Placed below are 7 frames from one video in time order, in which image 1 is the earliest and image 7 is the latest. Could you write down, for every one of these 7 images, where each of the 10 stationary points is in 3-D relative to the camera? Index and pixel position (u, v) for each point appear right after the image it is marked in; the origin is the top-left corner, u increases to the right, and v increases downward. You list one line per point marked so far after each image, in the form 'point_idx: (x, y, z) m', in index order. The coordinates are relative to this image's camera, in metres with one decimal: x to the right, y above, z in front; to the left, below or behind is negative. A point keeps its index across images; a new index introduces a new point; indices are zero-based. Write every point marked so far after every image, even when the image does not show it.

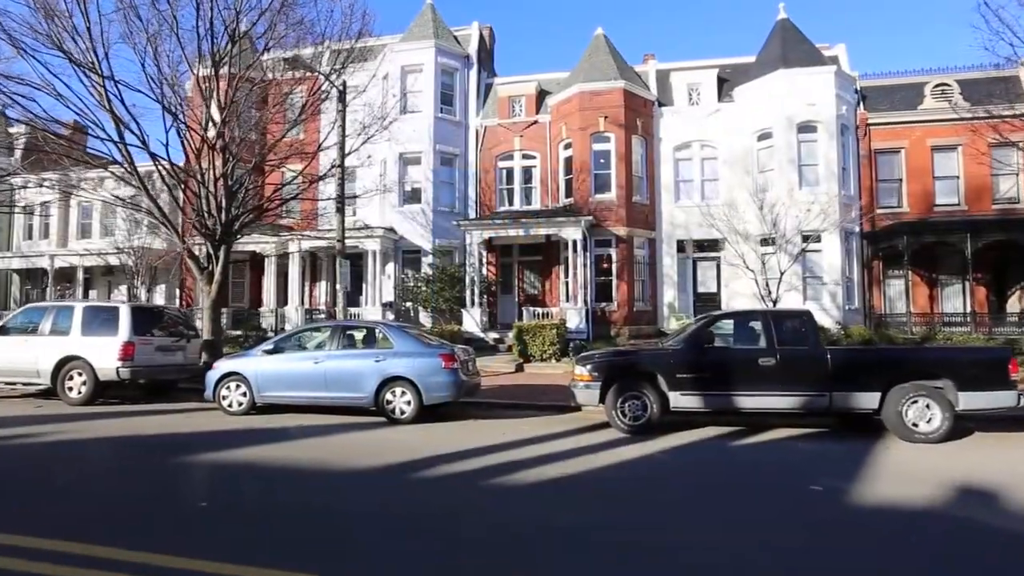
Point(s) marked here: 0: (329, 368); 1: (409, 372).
0: (-3.0, -1.3, +8.3) m
1: (-1.7, -1.4, +8.1) m
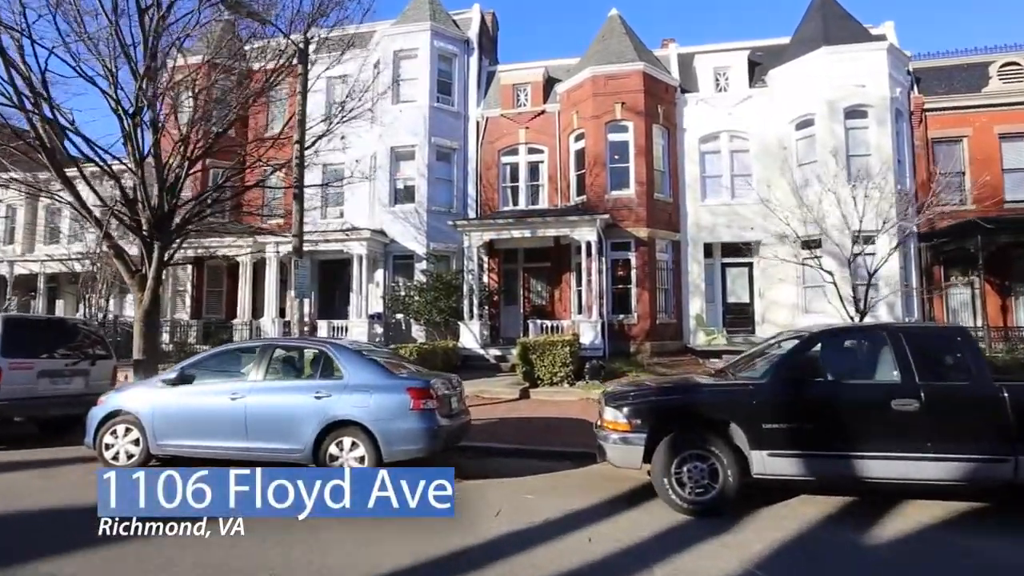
0: (-3.0, -1.4, +5.8) m
1: (-1.7, -1.5, +5.6) m
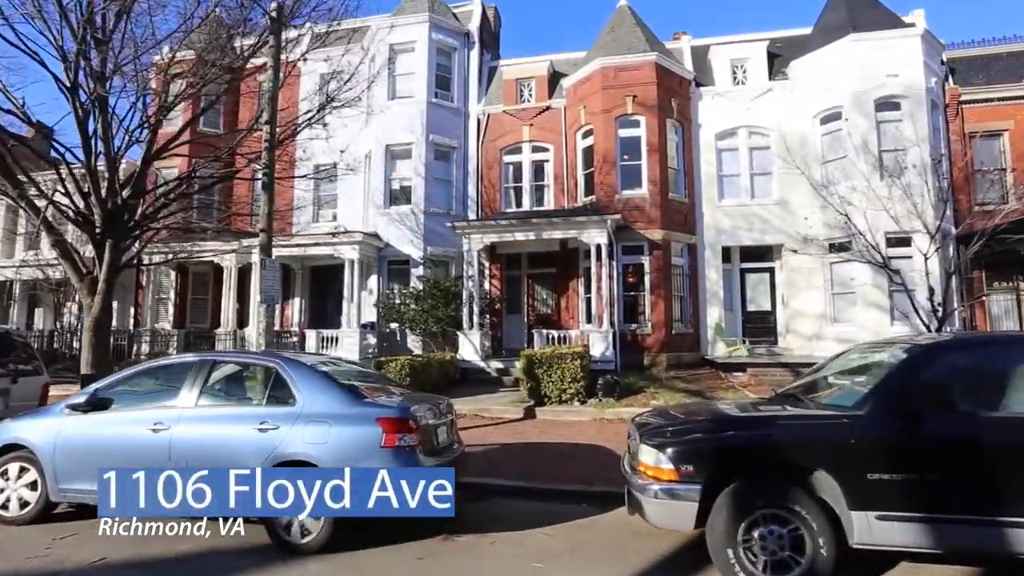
0: (-3.0, -1.4, +4.5) m
1: (-1.6, -1.4, +4.3) m
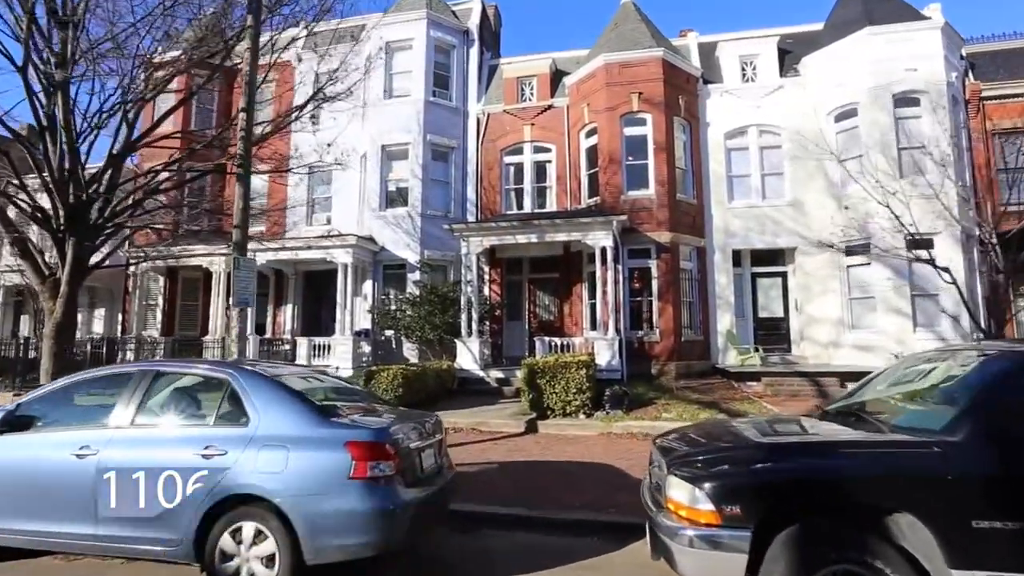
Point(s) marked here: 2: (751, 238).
0: (-3.0, -1.3, +3.7) m
1: (-1.7, -1.4, +3.5) m
2: (+7.7, +1.6, +16.0) m
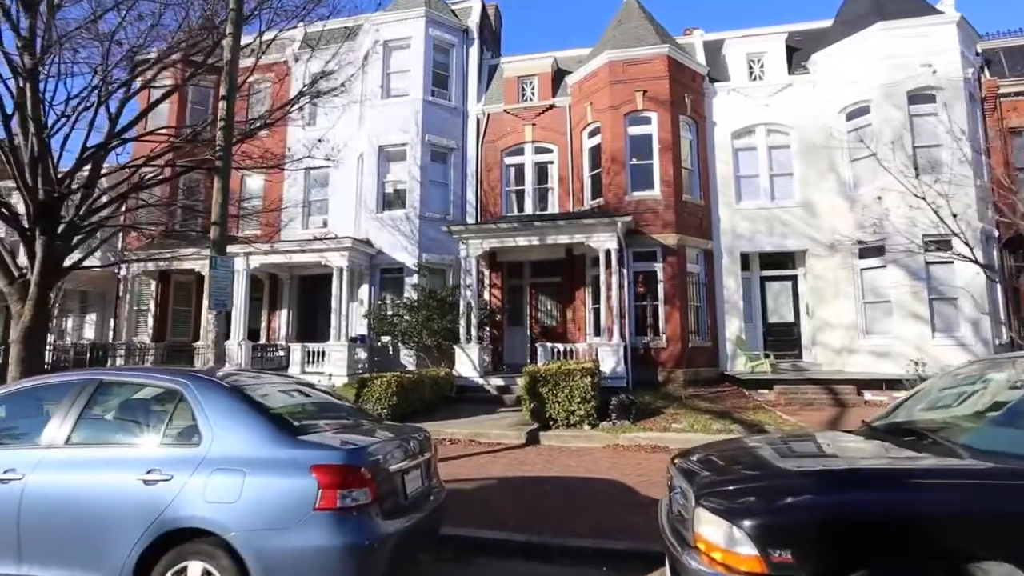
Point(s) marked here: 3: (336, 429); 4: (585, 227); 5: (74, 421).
0: (-3.0, -1.3, +3.2) m
1: (-1.7, -1.4, +2.9) m
2: (+7.7, +1.5, +15.5) m
3: (-1.3, -1.0, +3.7) m
4: (+2.1, +1.7, +14.1) m
5: (-3.0, -0.9, +3.4) m
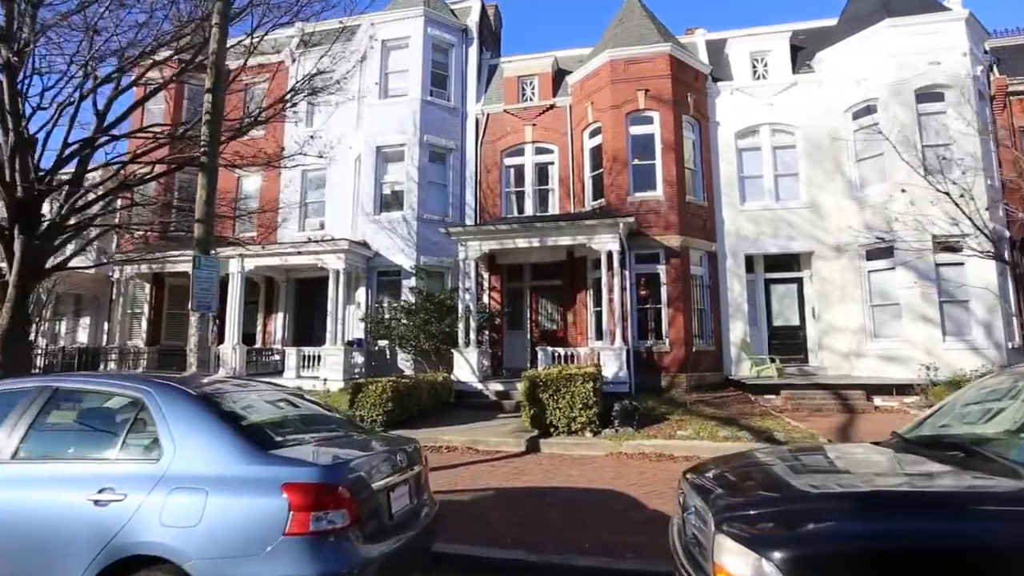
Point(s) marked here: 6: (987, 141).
0: (-3.0, -1.3, +2.9) m
1: (-1.7, -1.4, +2.6) m
2: (+7.7, +1.4, +15.2) m
3: (-1.3, -1.0, +3.3) m
4: (+2.0, +1.6, +13.7) m
5: (-3.0, -0.9, +3.1) m
6: (+12.8, +3.9, +13.5) m
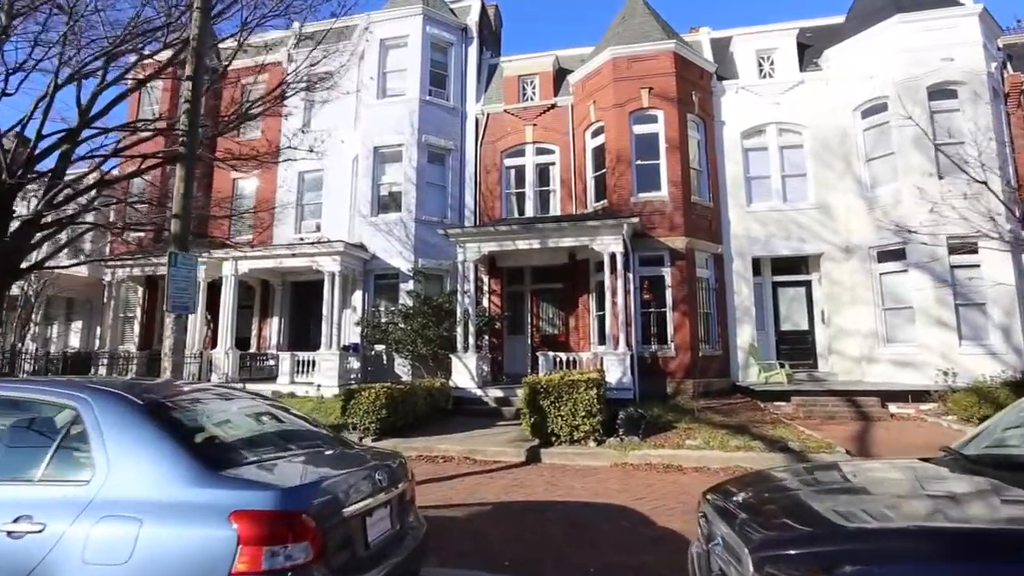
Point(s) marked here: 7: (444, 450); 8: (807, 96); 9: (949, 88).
0: (-3.1, -1.3, +2.4) m
1: (-1.7, -1.3, +2.2) m
2: (+7.7, +1.3, +14.7) m
3: (-1.3, -1.0, +2.9) m
4: (+2.1, +1.6, +13.3) m
5: (-3.0, -0.9, +2.7) m
6: (+12.8, +3.9, +13.0) m
7: (-1.2, -2.9, +8.9) m
8: (+8.9, +5.8, +15.1) m
9: (+11.7, +5.3, +13.4) m
